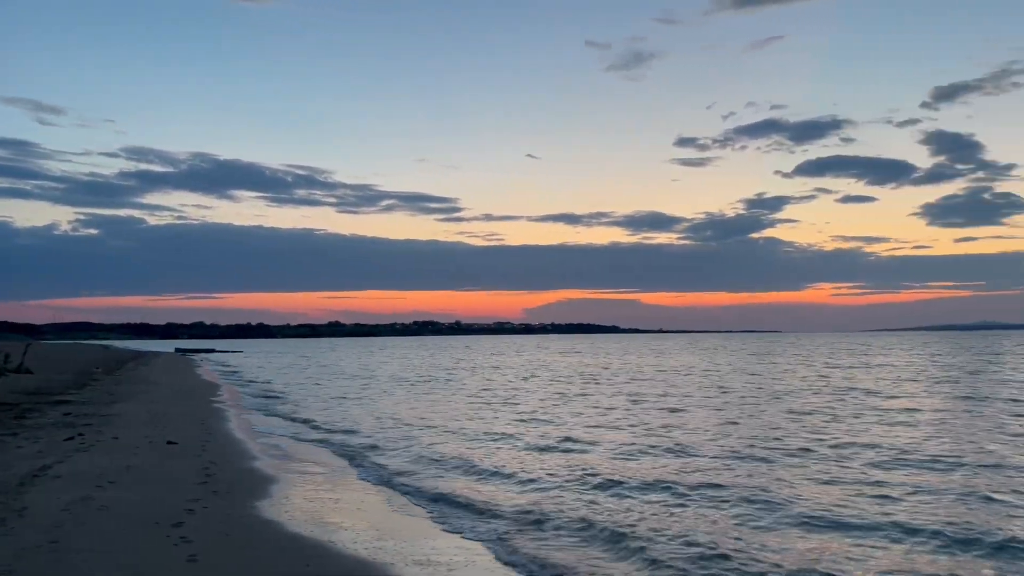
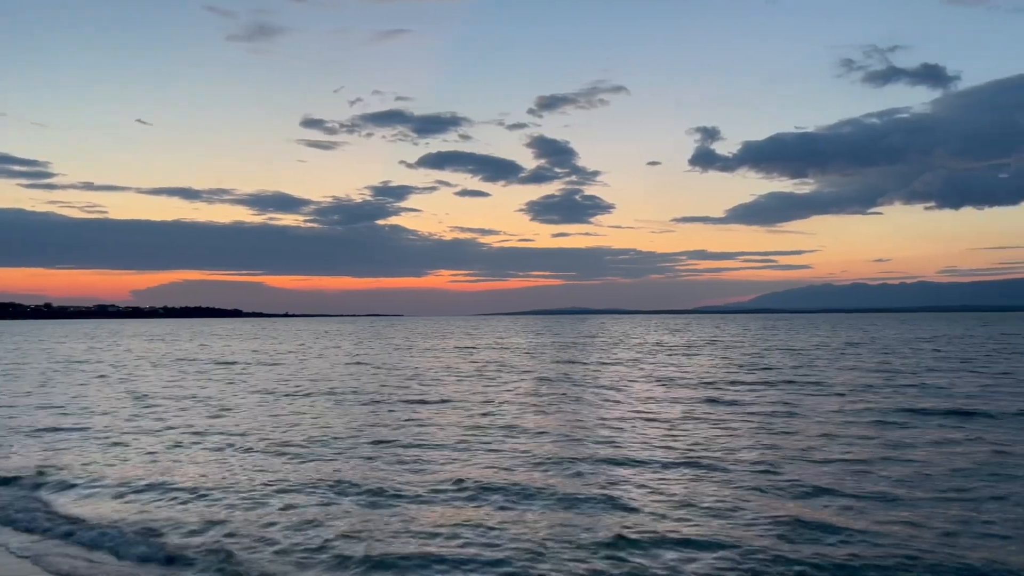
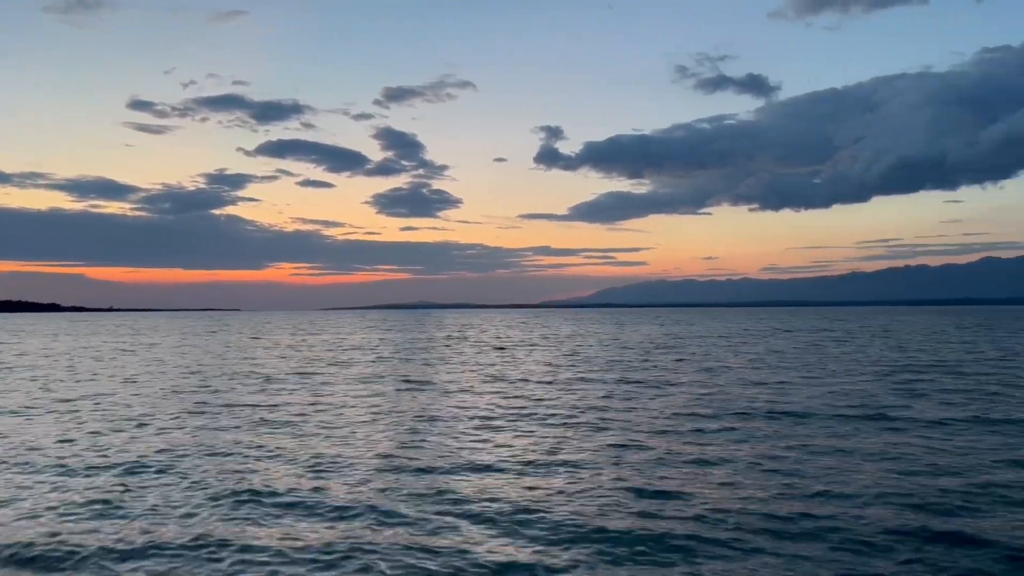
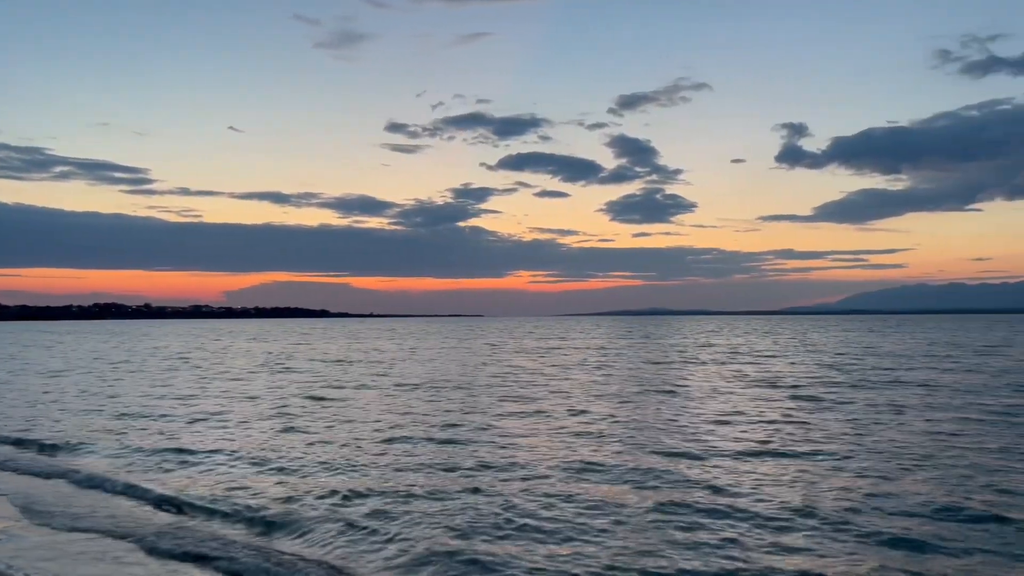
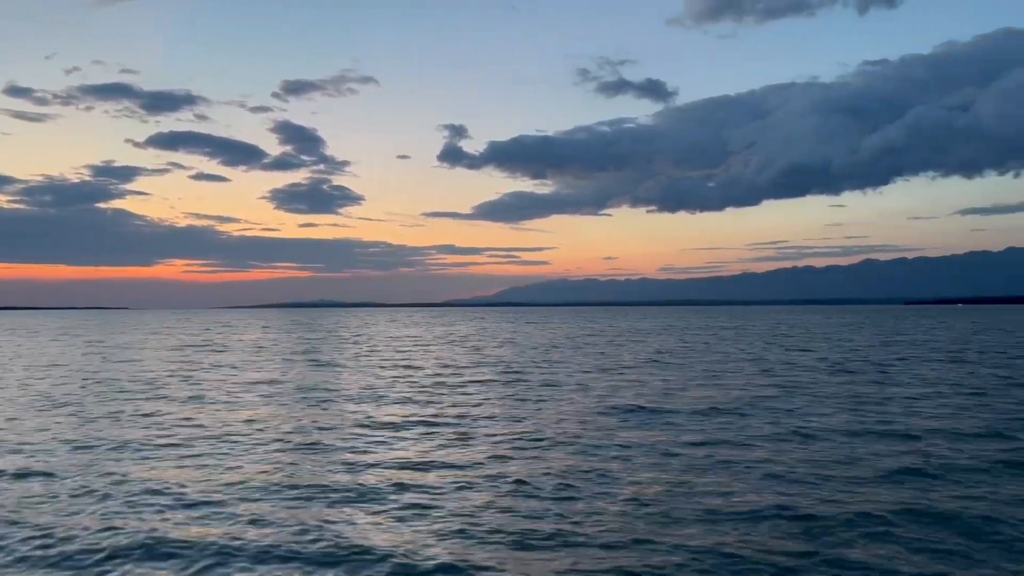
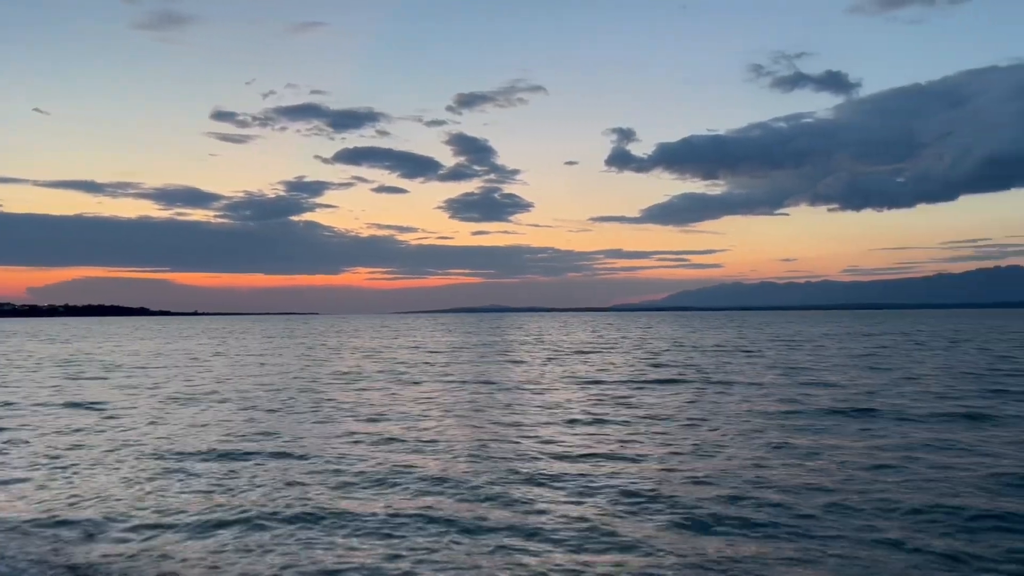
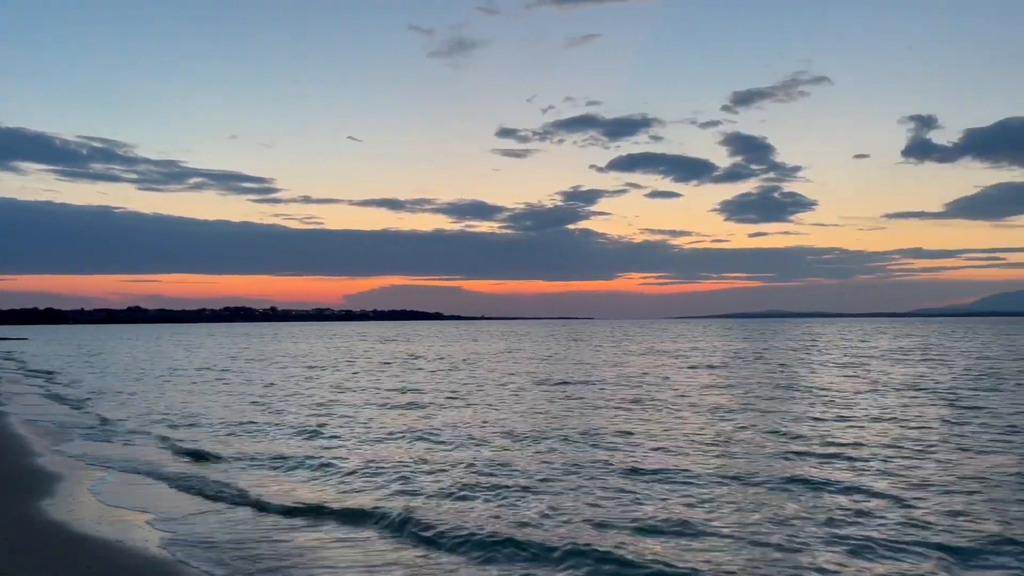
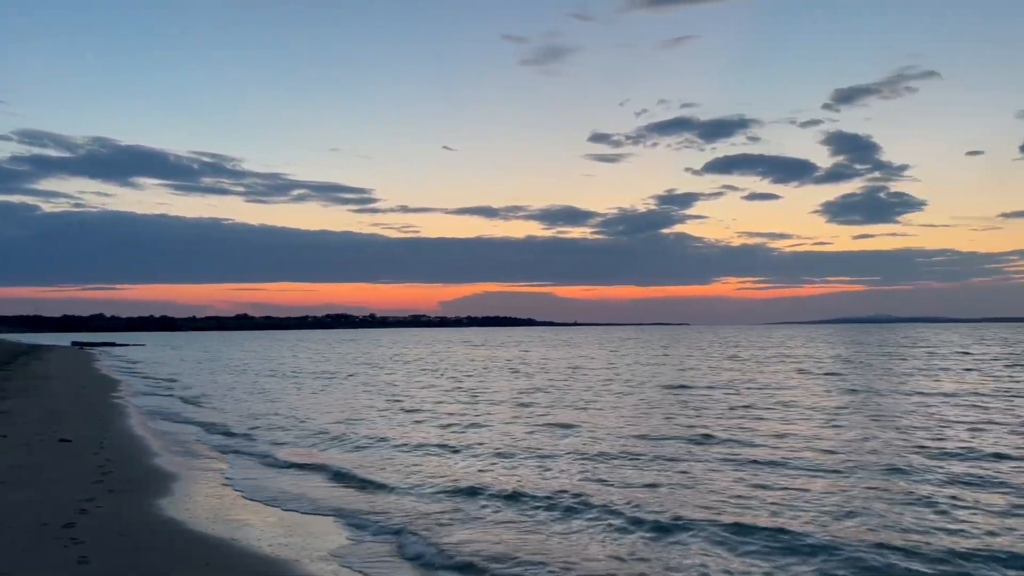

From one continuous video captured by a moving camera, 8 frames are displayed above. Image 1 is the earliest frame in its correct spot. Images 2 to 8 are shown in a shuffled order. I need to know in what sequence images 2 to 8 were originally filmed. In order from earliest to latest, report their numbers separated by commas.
8, 7, 4, 2, 6, 3, 5
